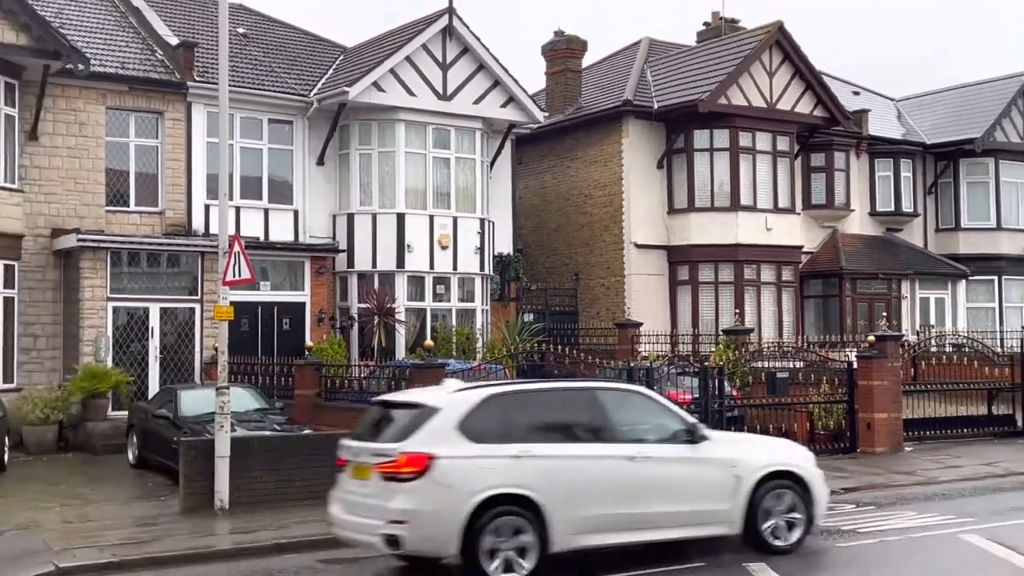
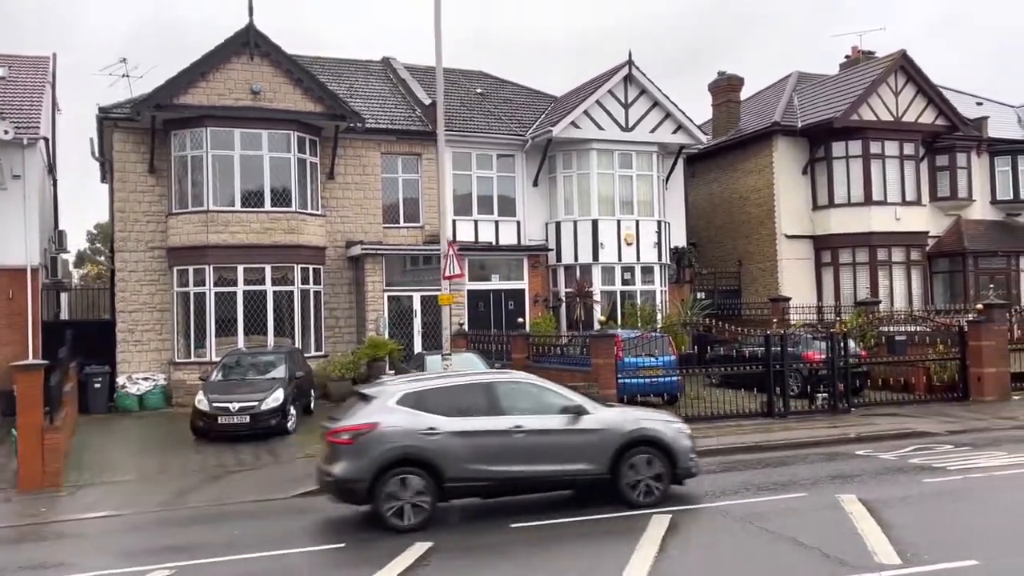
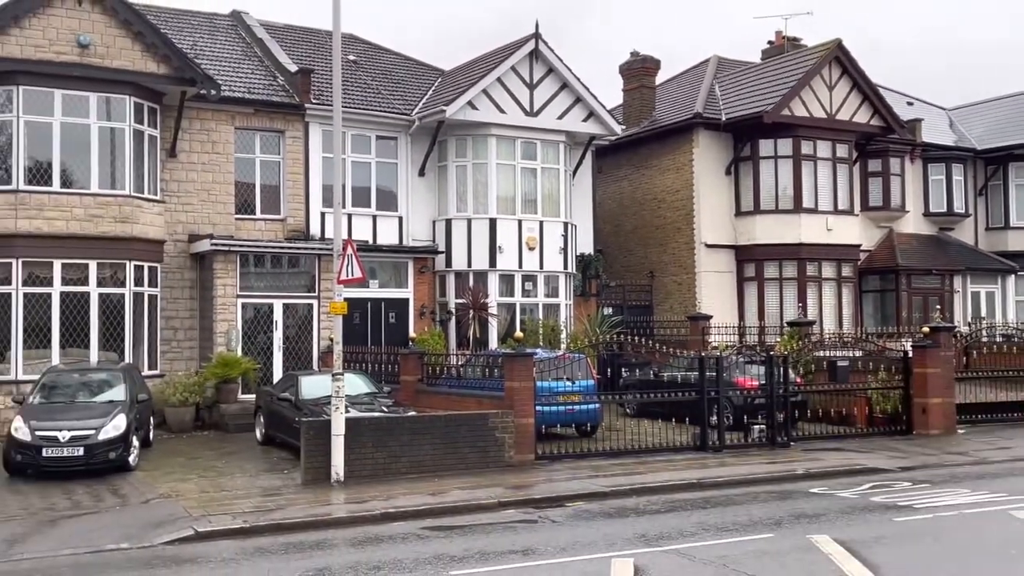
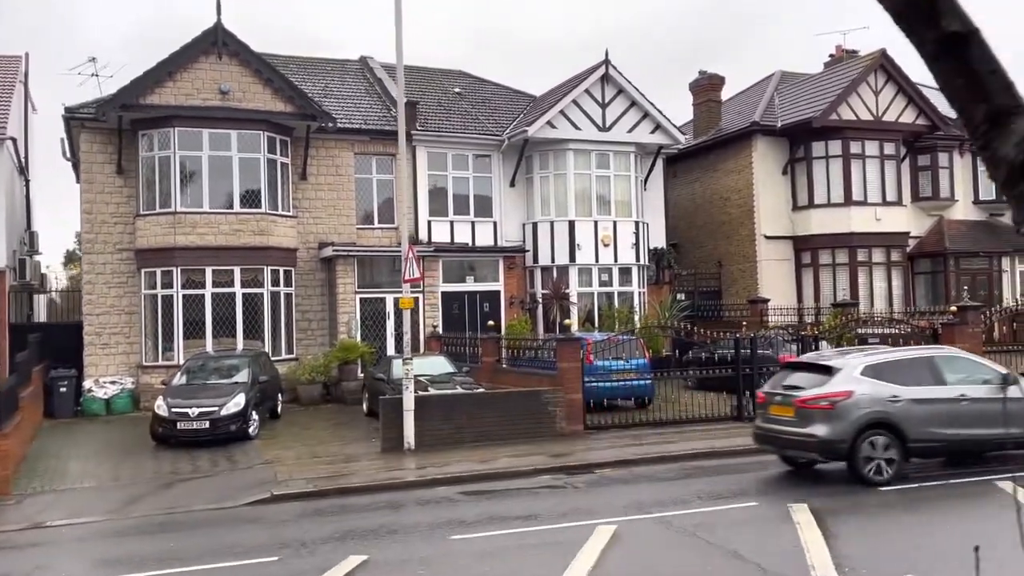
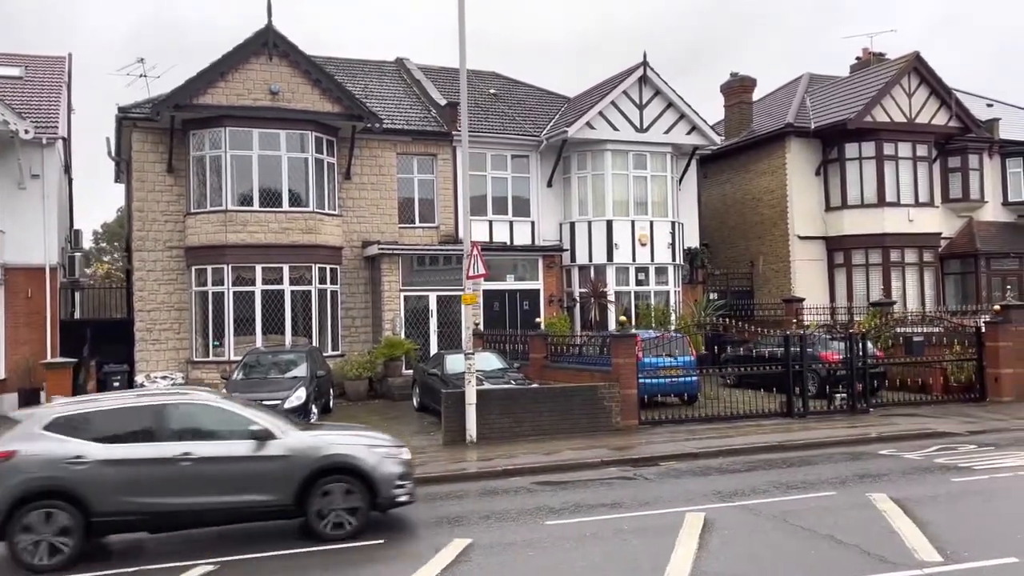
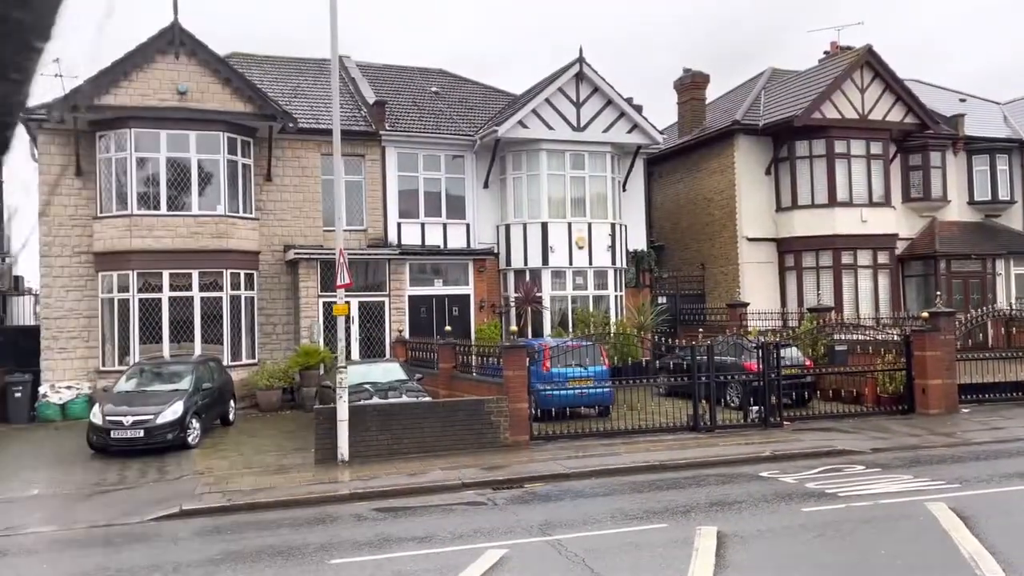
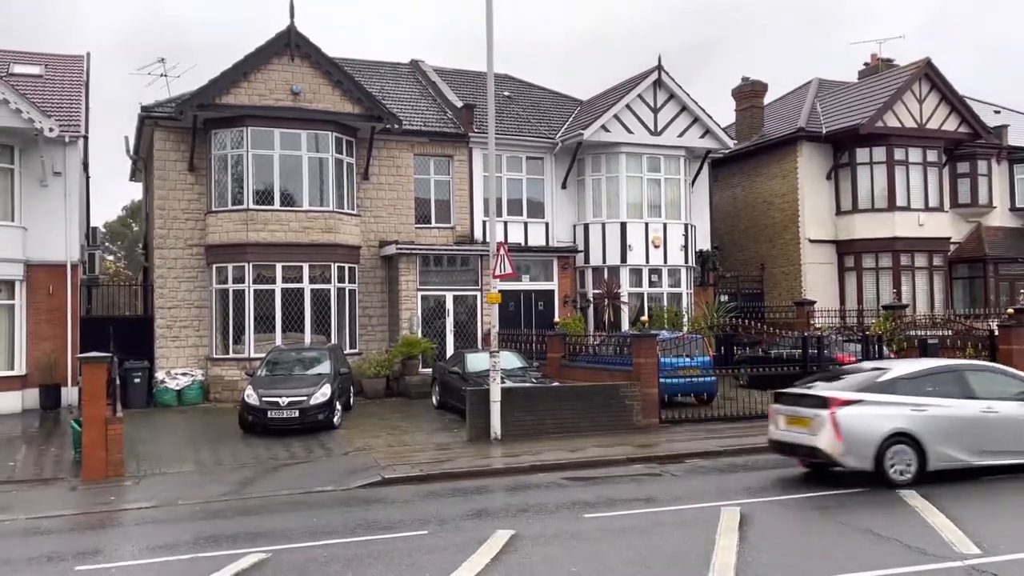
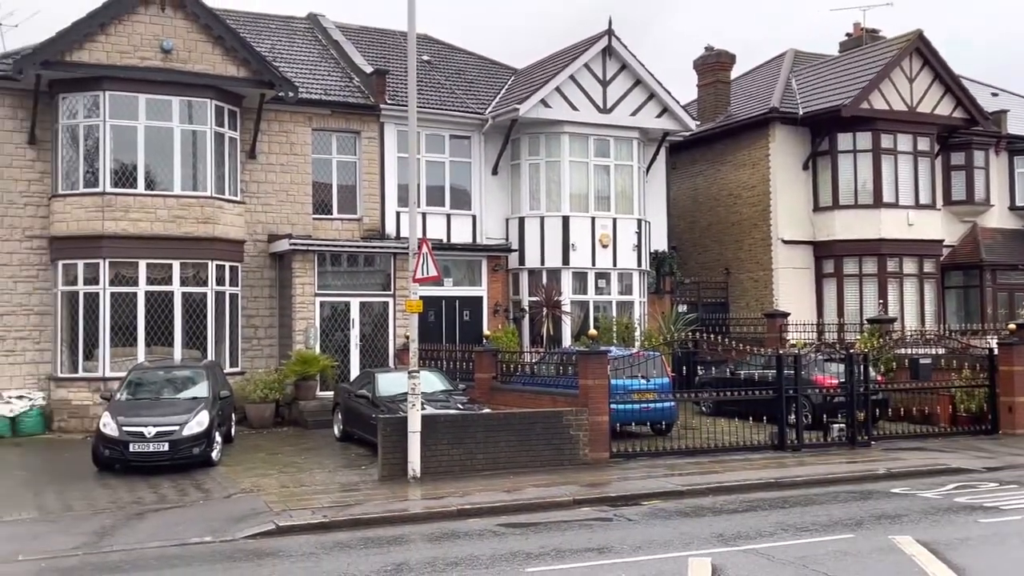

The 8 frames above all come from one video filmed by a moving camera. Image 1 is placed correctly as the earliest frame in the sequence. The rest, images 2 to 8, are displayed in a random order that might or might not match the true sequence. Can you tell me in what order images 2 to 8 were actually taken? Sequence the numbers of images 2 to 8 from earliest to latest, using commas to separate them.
3, 8, 7, 5, 2, 4, 6
